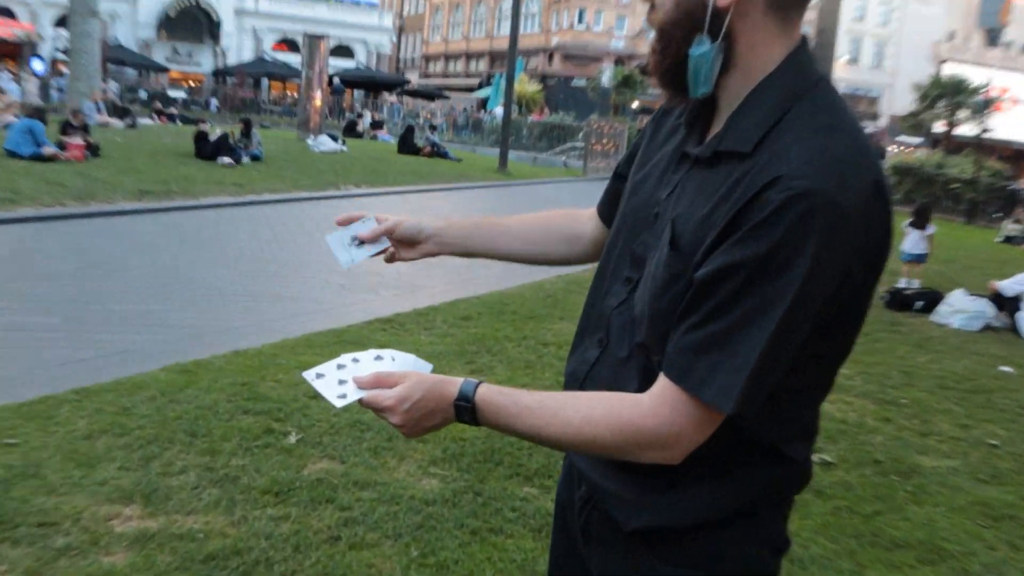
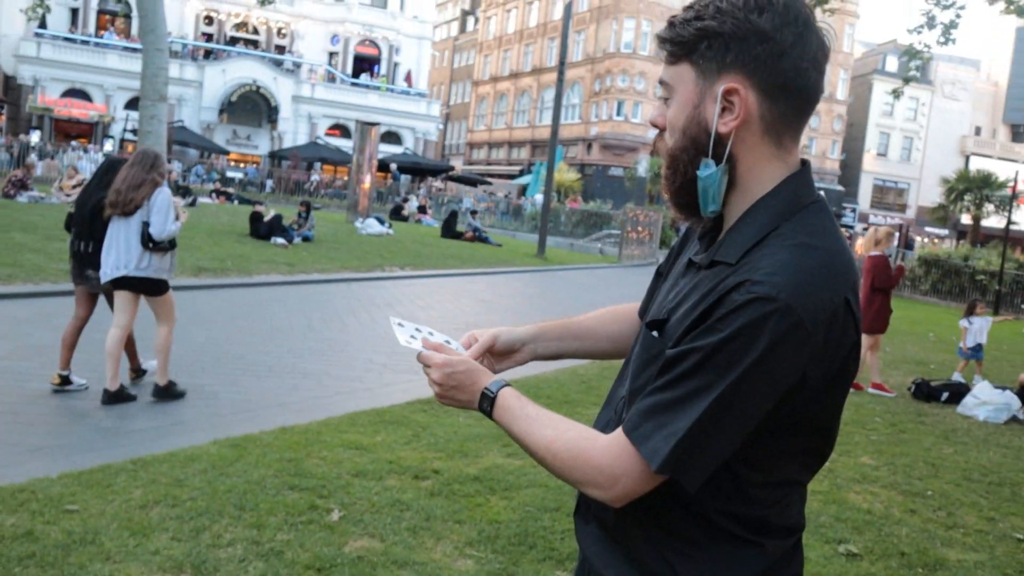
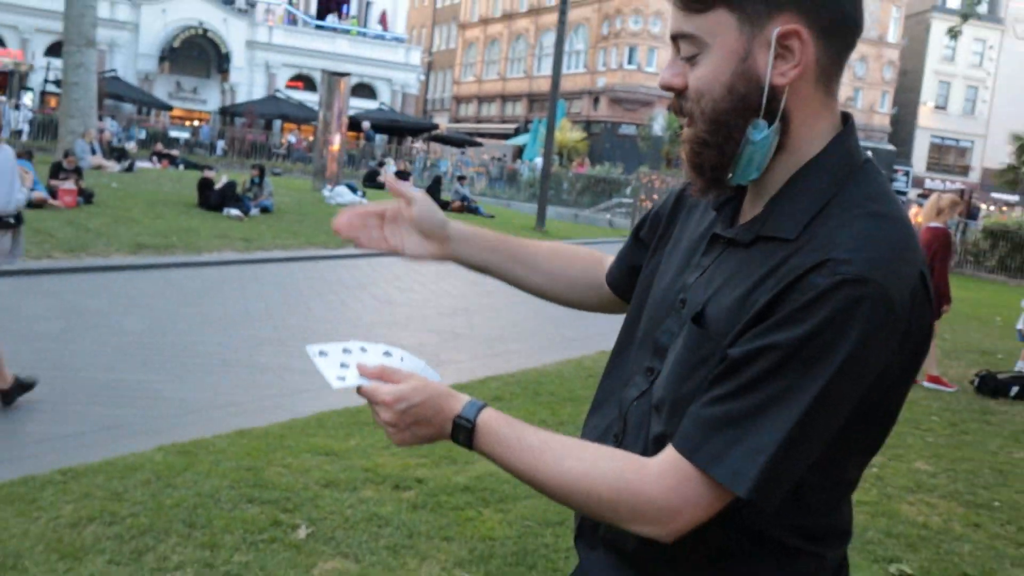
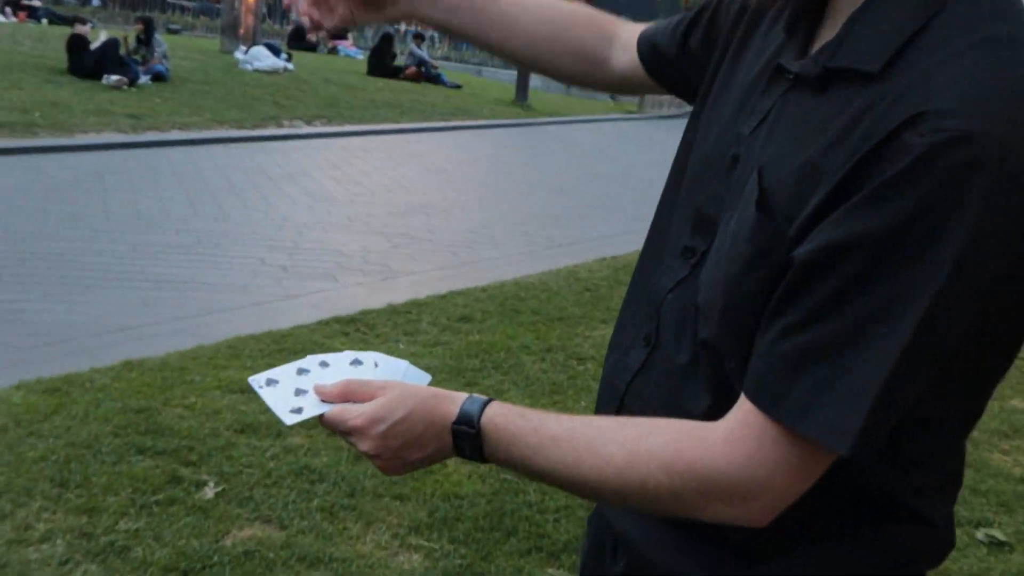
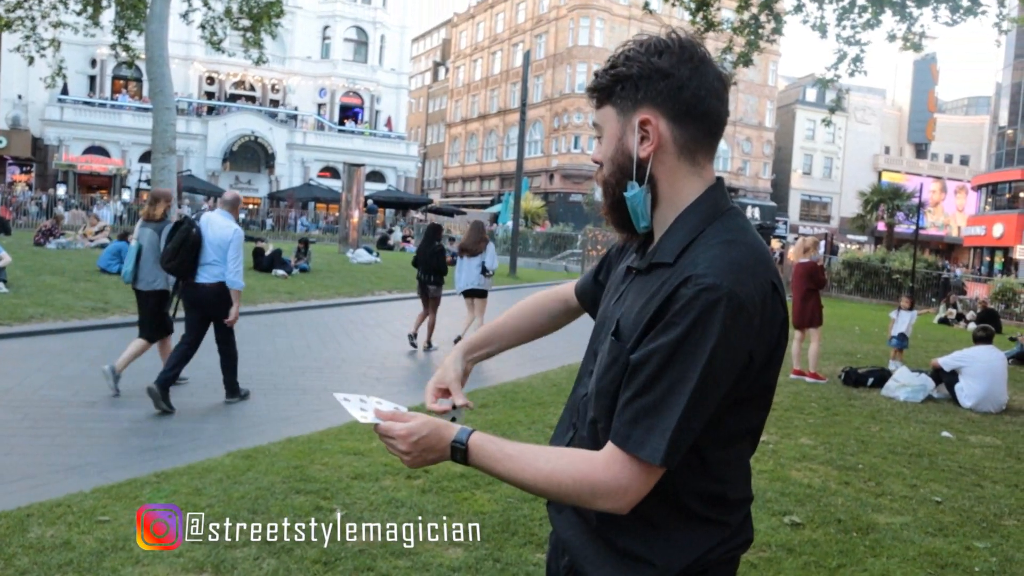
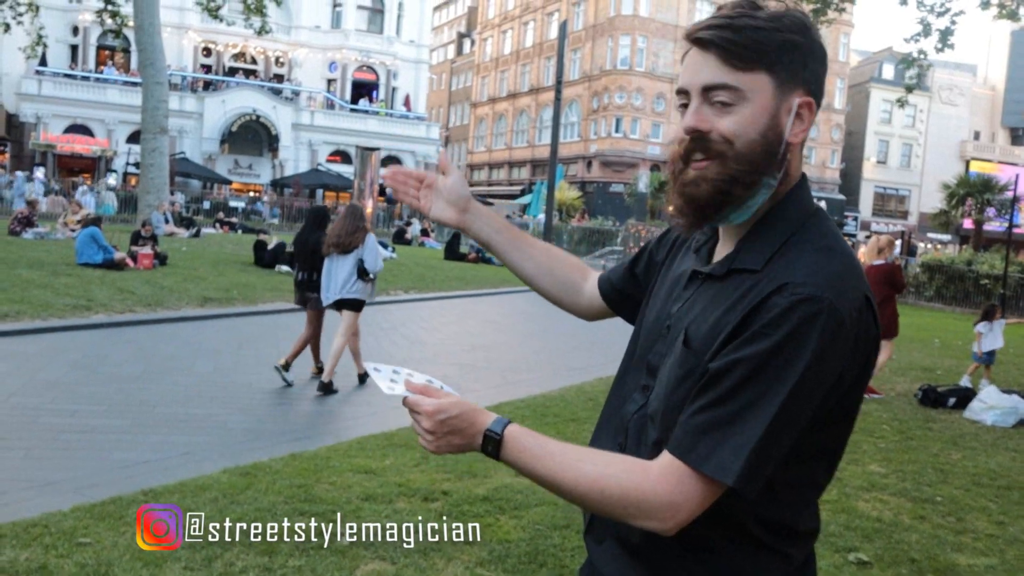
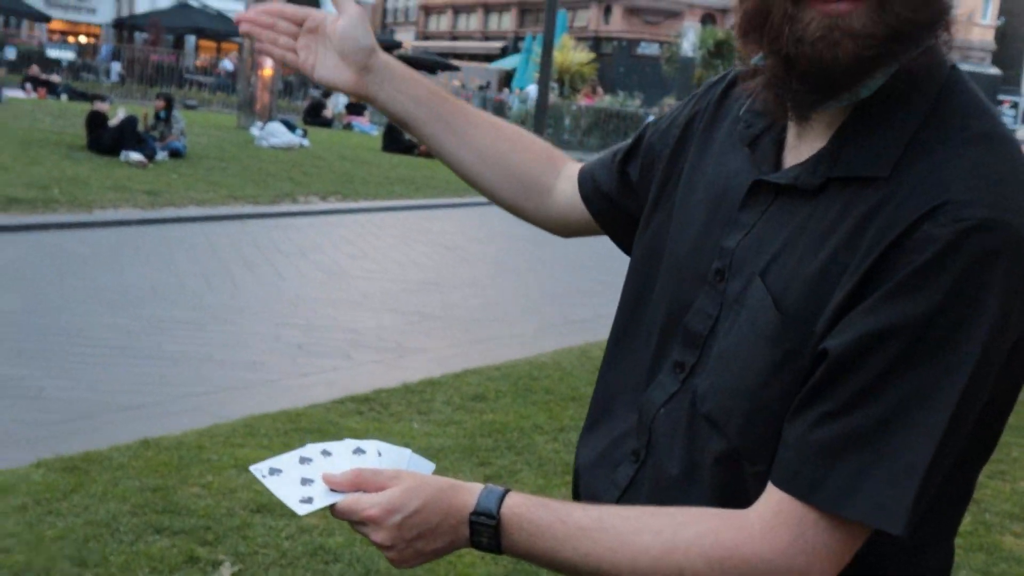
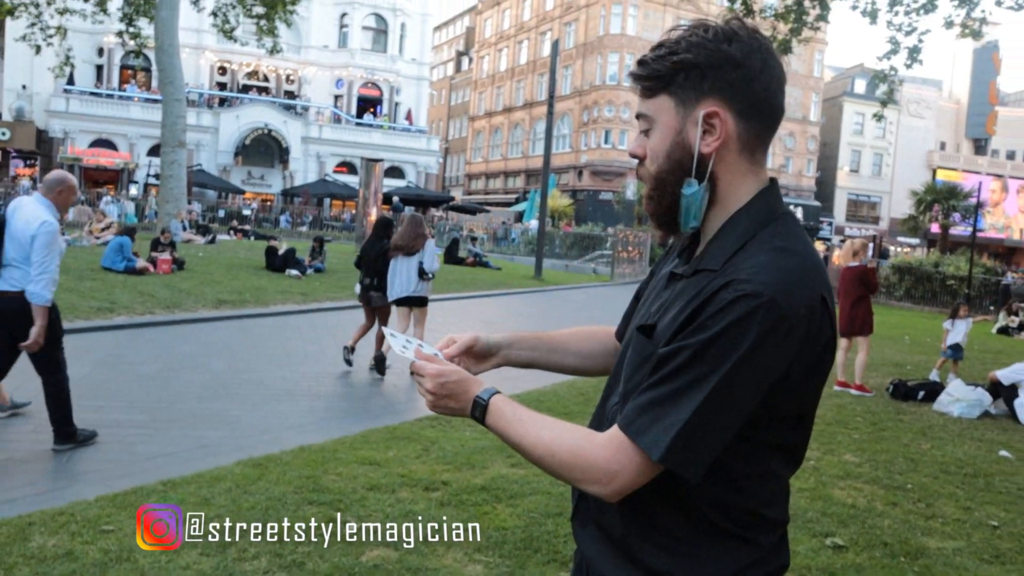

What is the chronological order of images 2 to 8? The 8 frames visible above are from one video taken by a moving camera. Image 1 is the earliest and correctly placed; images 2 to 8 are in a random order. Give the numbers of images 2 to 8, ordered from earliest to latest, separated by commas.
4, 7, 3, 2, 6, 8, 5
